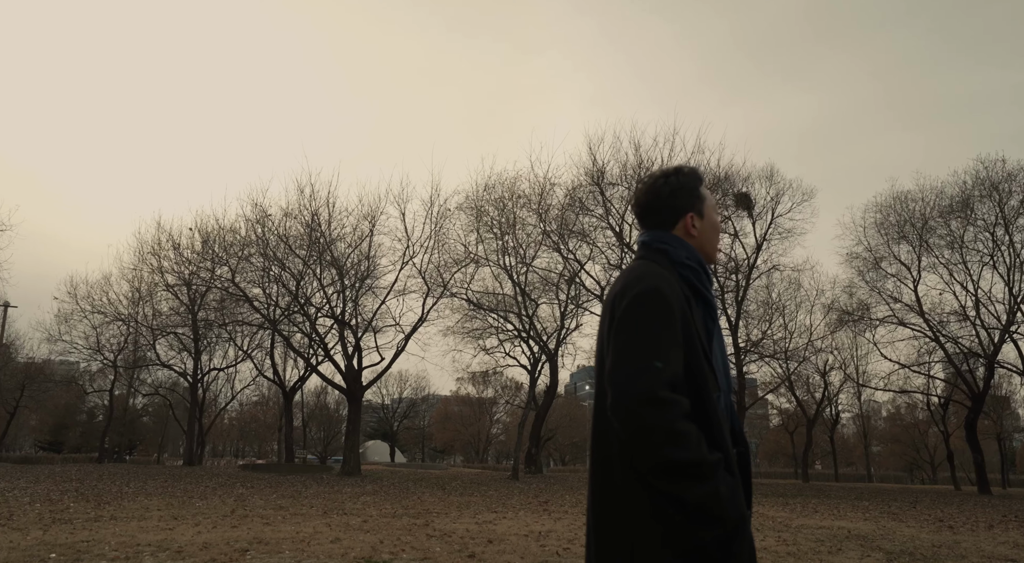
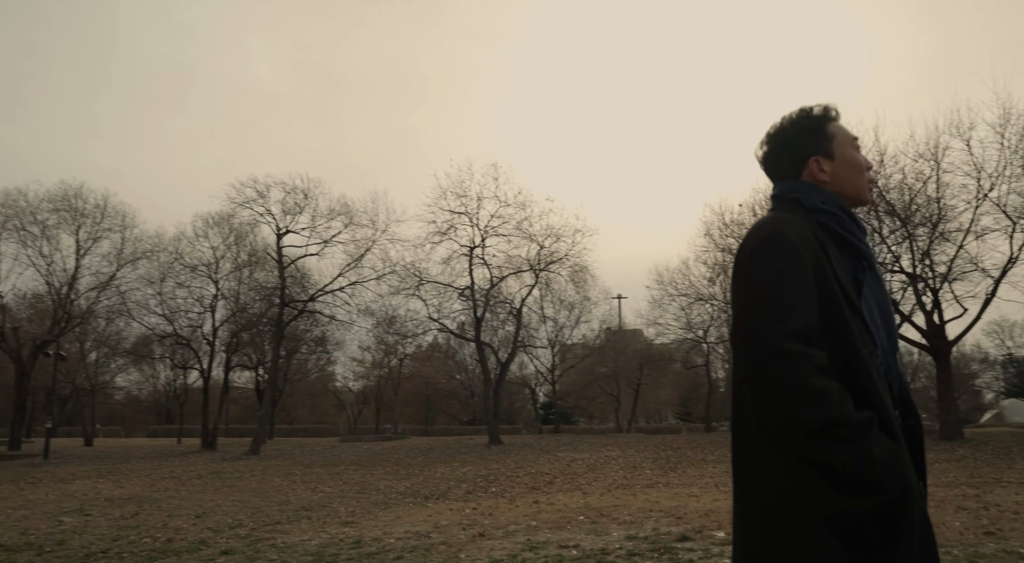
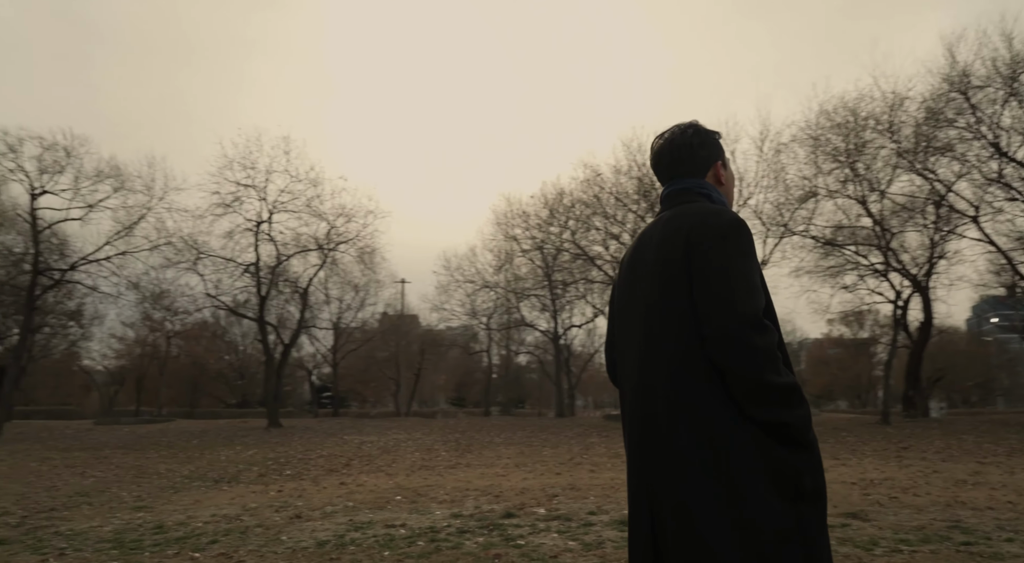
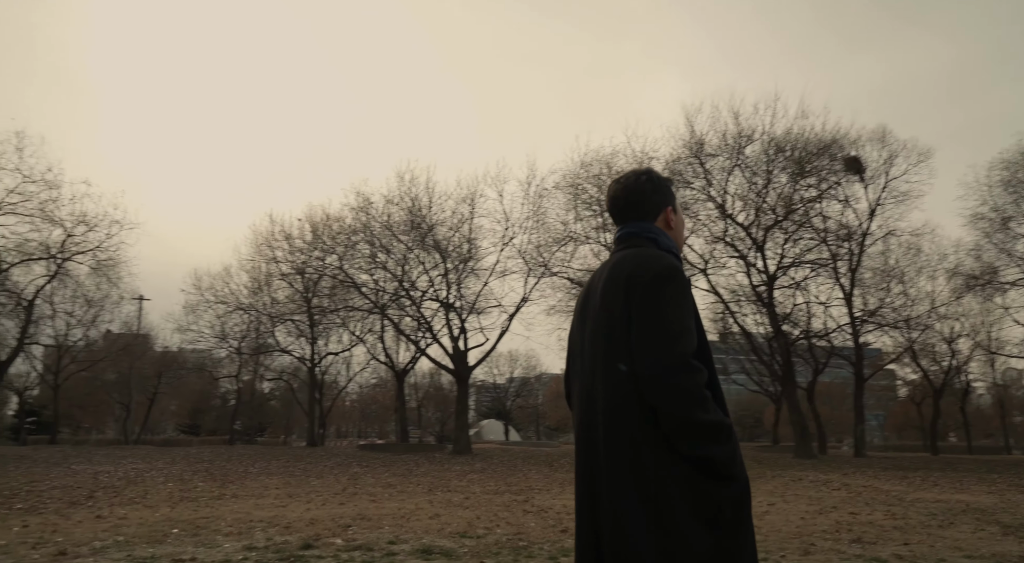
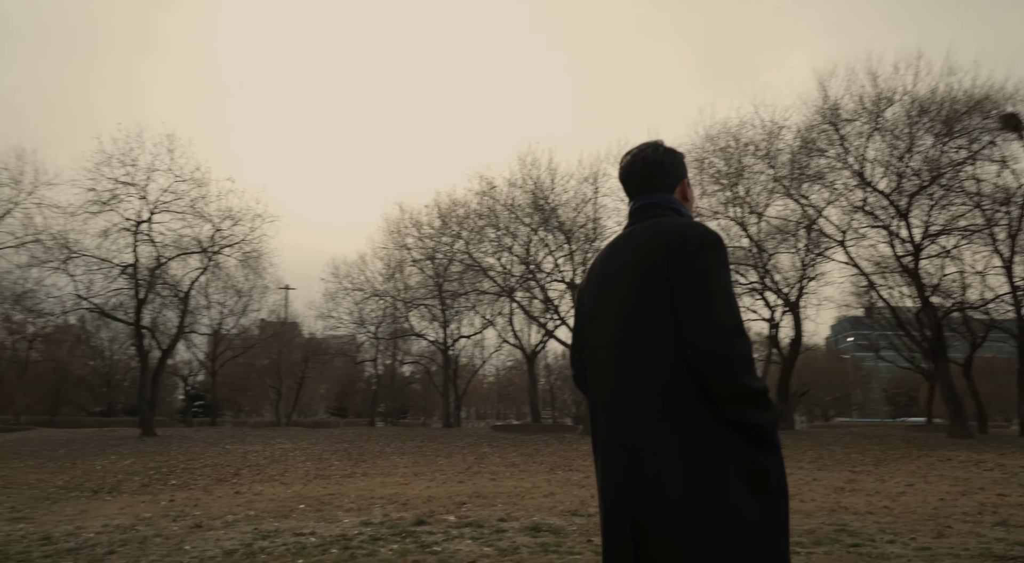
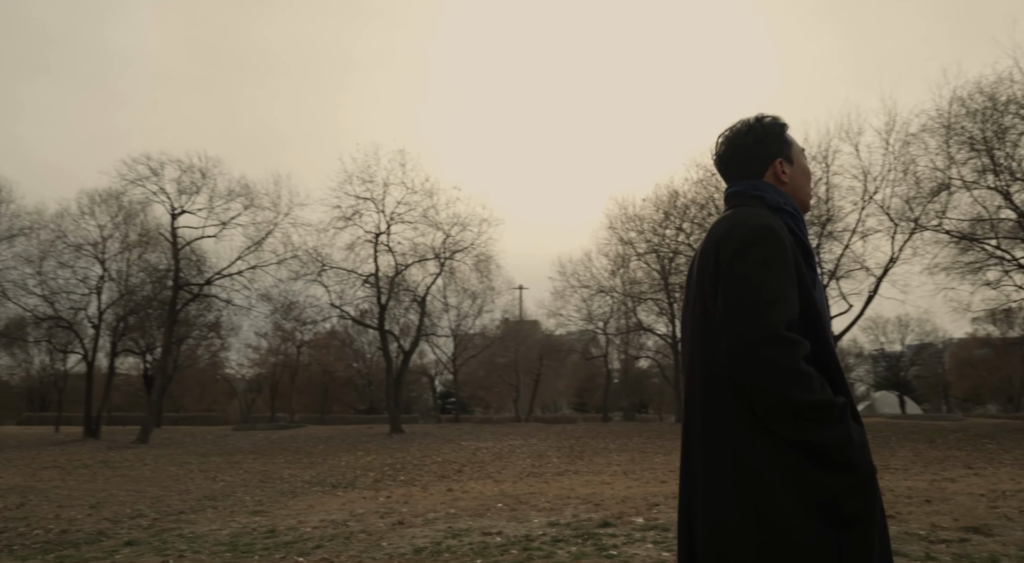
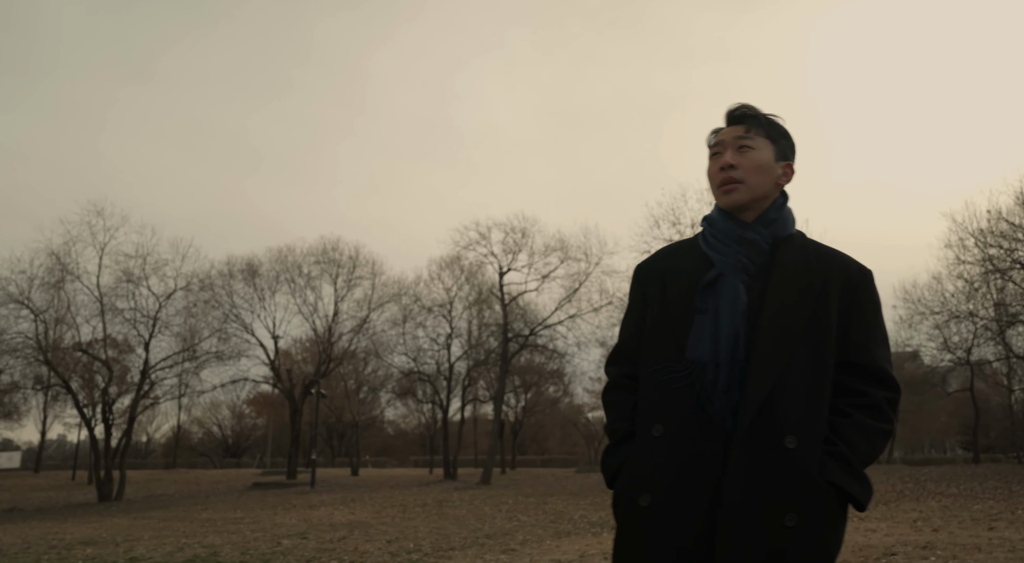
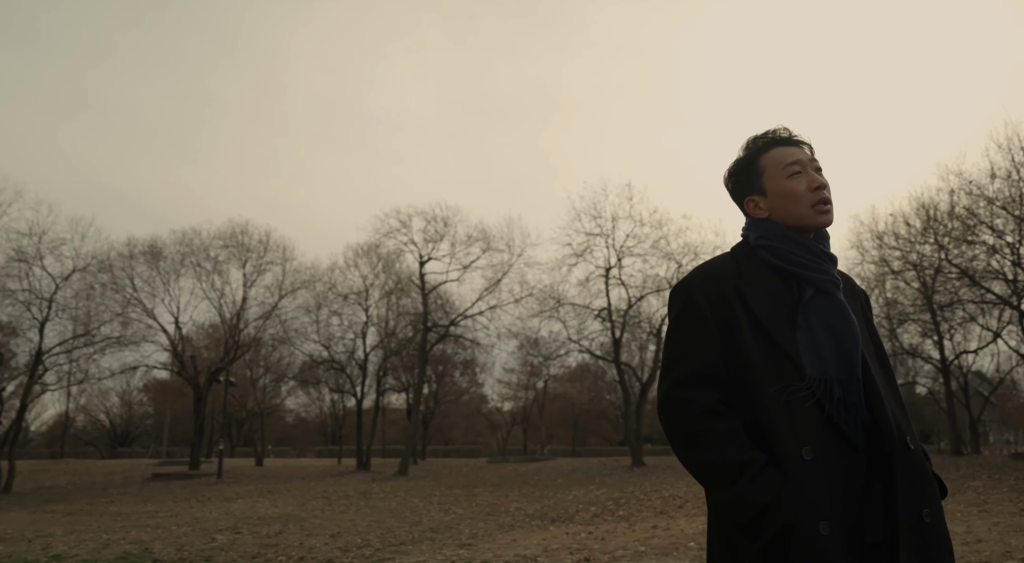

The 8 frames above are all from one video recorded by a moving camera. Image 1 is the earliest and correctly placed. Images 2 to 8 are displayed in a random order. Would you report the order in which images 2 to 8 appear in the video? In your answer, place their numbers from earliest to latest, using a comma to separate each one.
4, 5, 3, 6, 2, 8, 7
